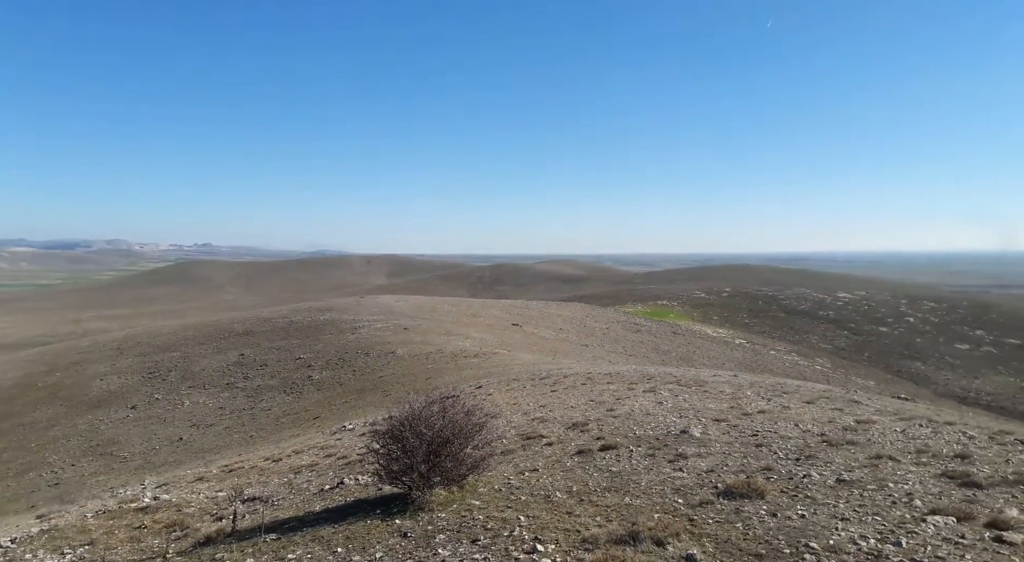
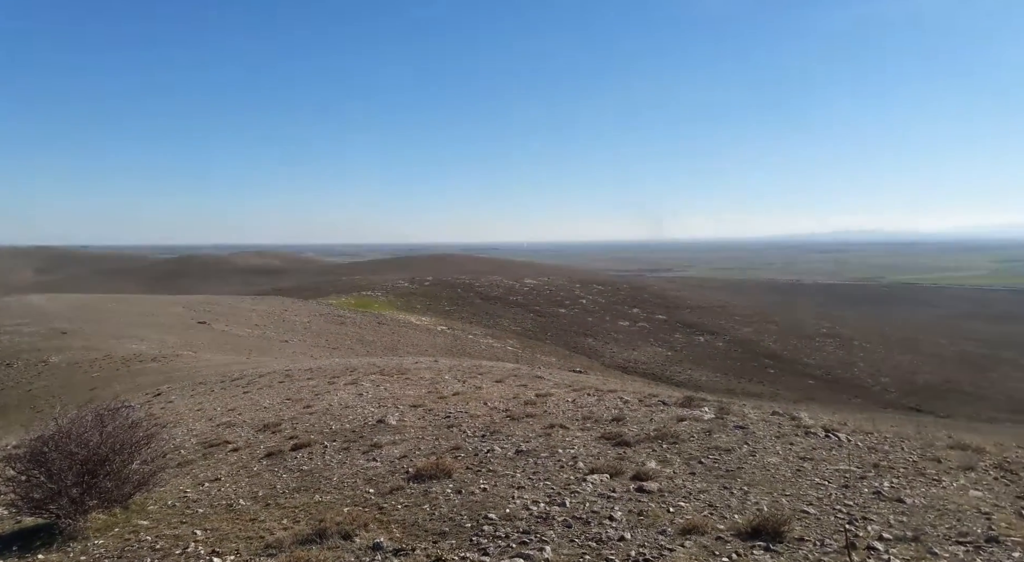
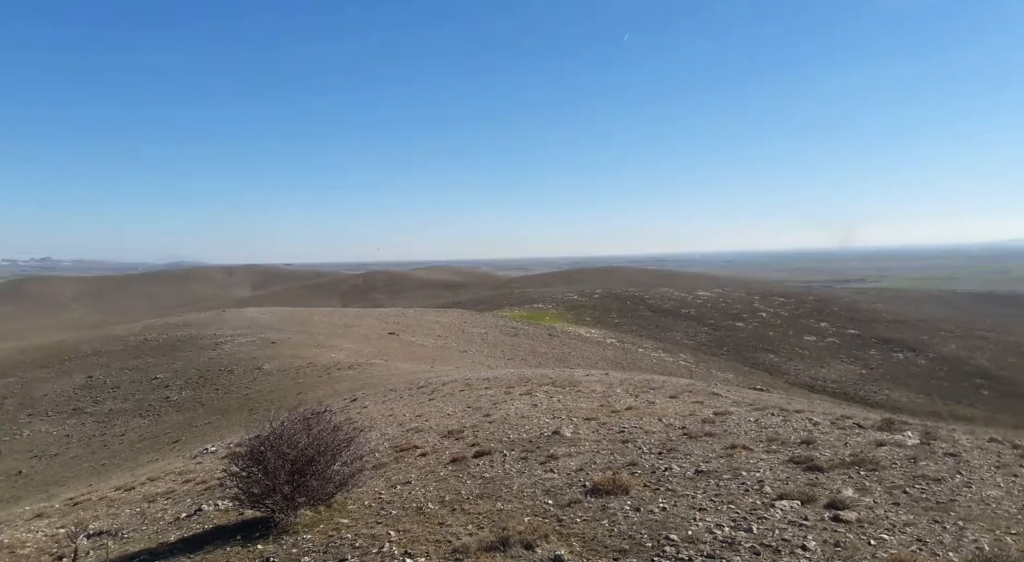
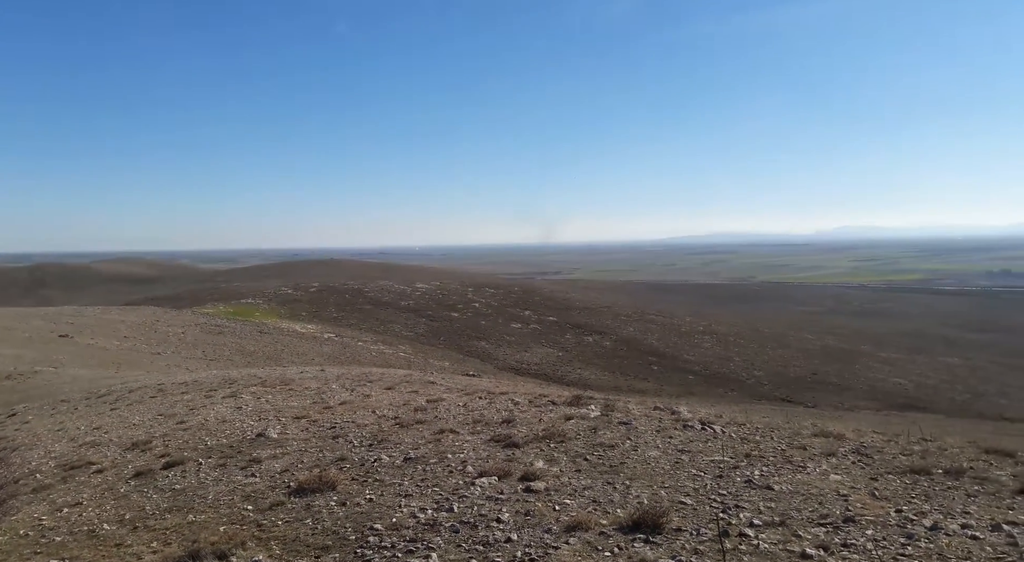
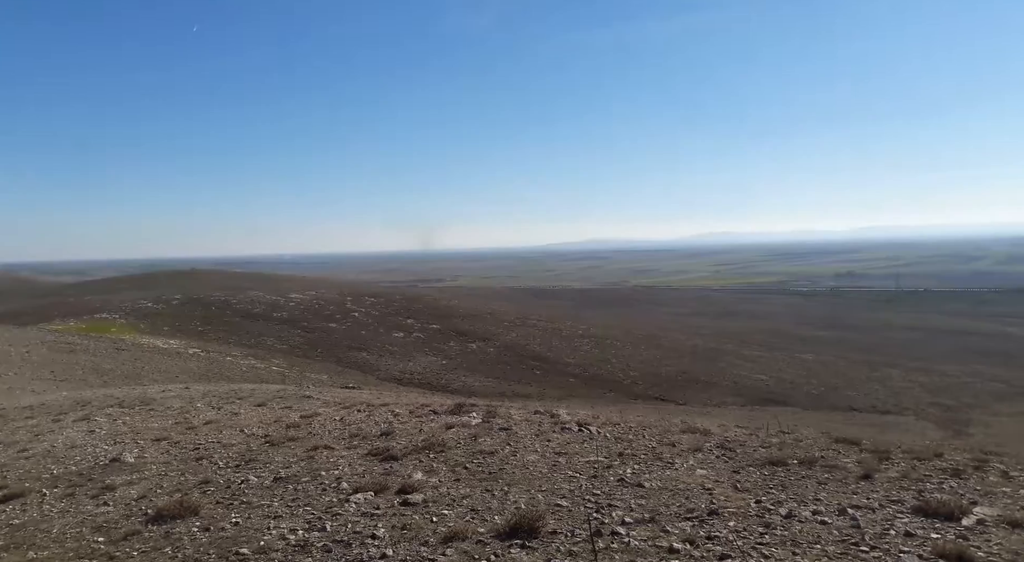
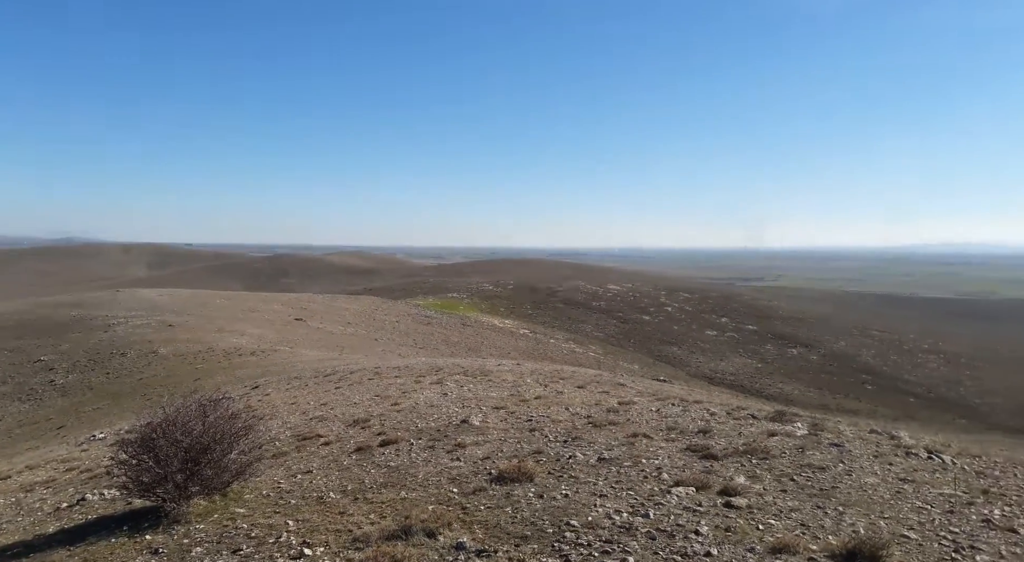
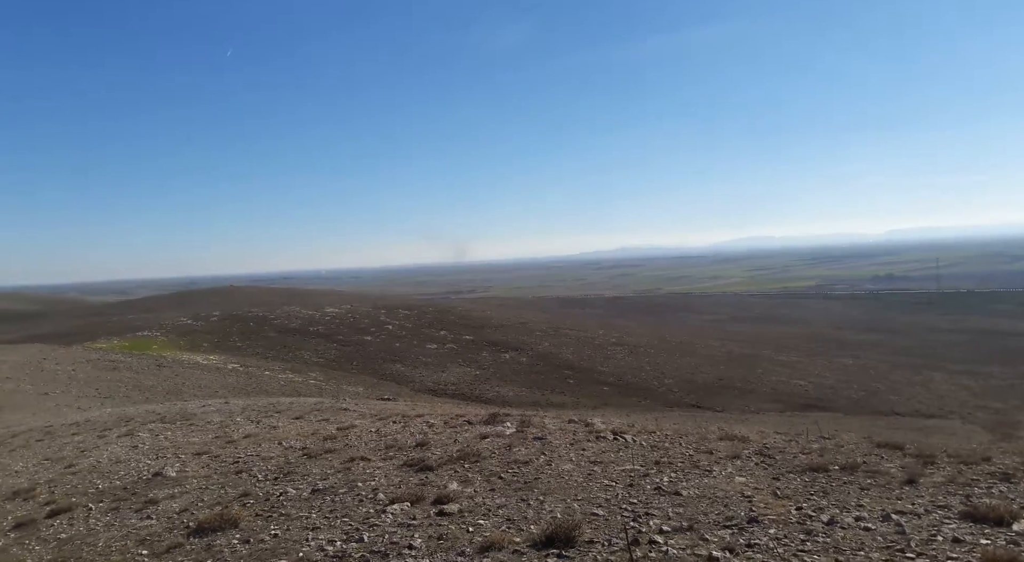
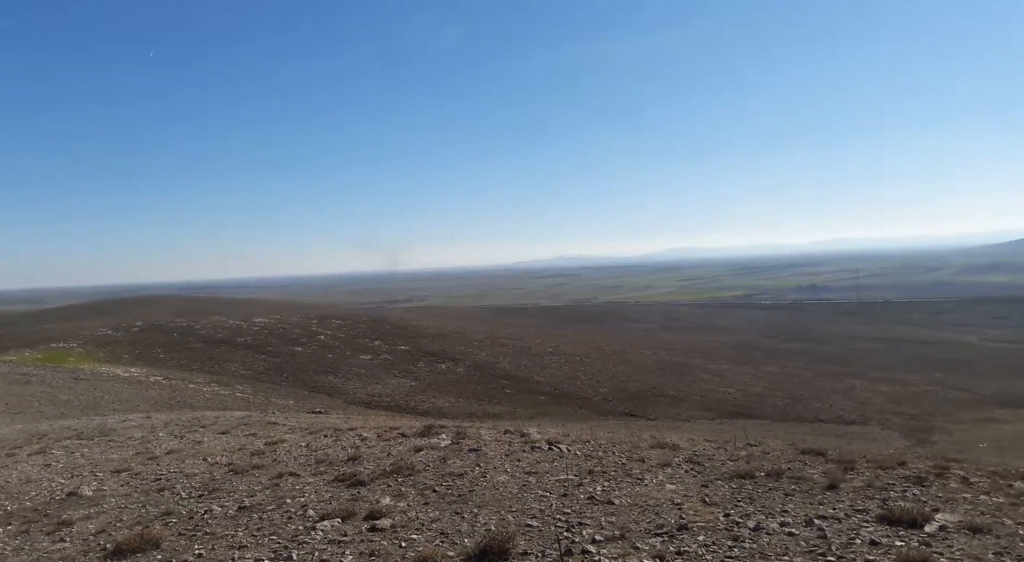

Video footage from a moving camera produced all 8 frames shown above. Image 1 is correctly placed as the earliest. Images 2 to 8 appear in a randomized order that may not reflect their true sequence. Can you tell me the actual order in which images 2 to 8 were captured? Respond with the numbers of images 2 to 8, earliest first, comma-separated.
3, 6, 2, 4, 5, 7, 8
